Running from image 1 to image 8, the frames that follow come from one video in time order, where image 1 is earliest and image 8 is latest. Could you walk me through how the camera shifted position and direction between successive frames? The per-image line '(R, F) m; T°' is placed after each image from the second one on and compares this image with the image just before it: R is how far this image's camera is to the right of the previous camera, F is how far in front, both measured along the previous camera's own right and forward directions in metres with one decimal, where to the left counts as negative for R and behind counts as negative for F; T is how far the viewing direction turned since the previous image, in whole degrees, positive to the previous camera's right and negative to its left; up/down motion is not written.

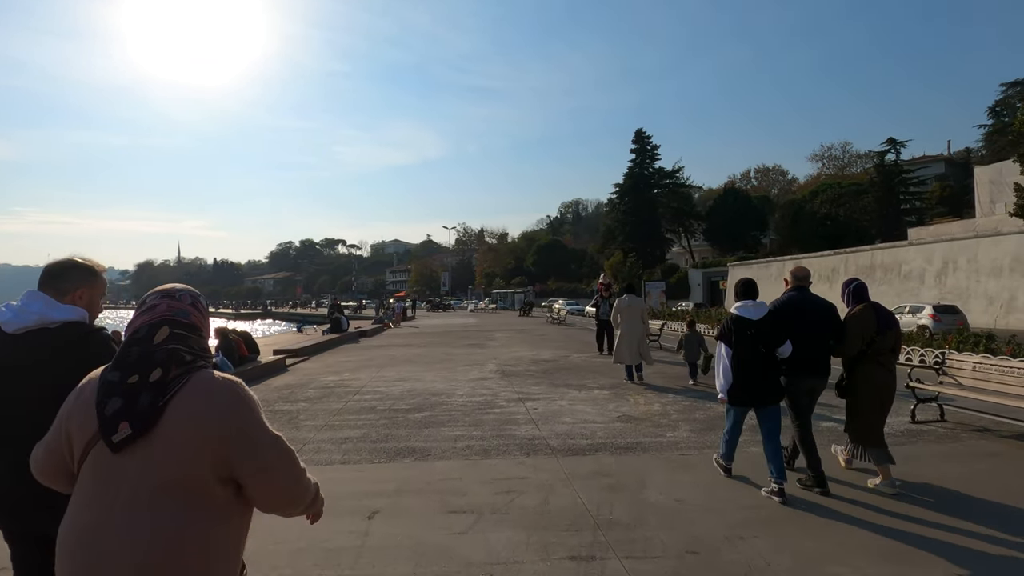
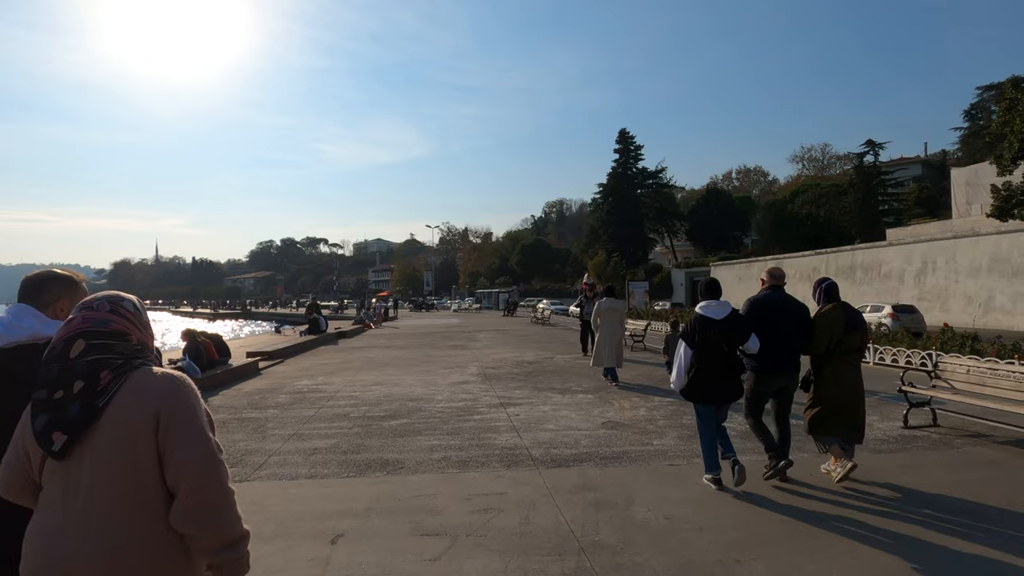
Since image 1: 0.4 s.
(+0.1, +0.4) m; +2°
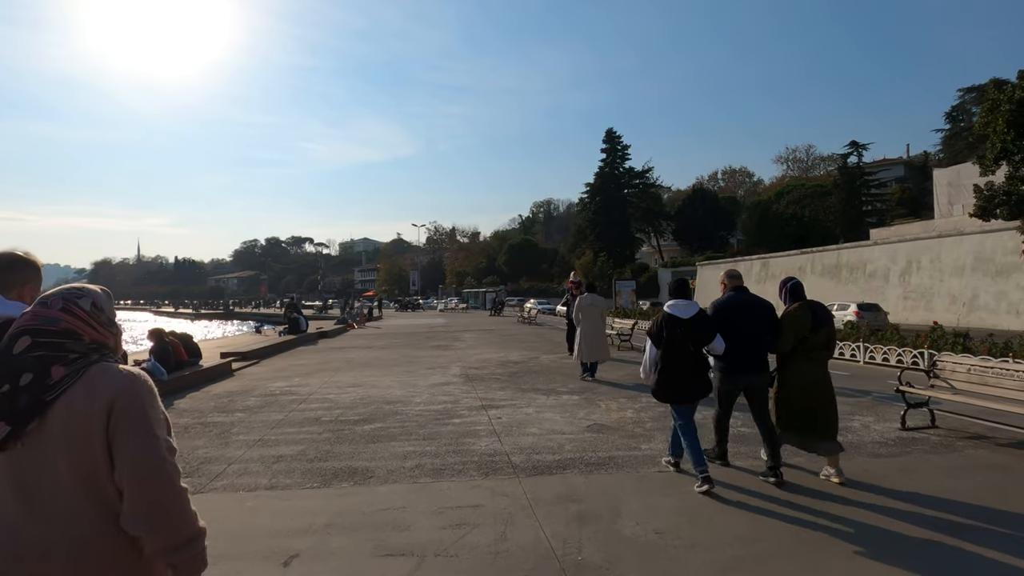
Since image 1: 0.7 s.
(+0.1, +0.5) m; +1°
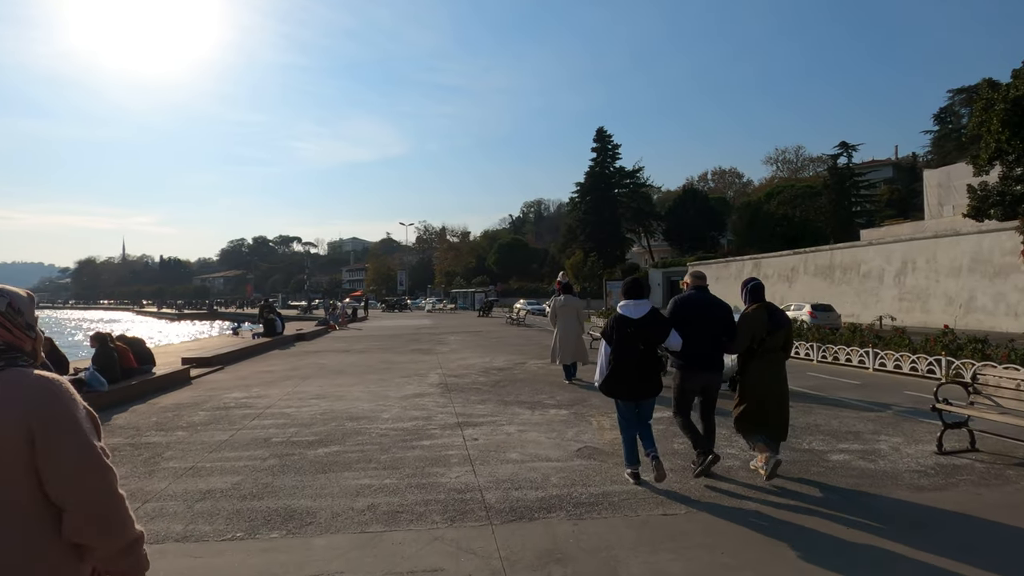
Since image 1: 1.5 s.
(+0.2, +1.1) m; +1°
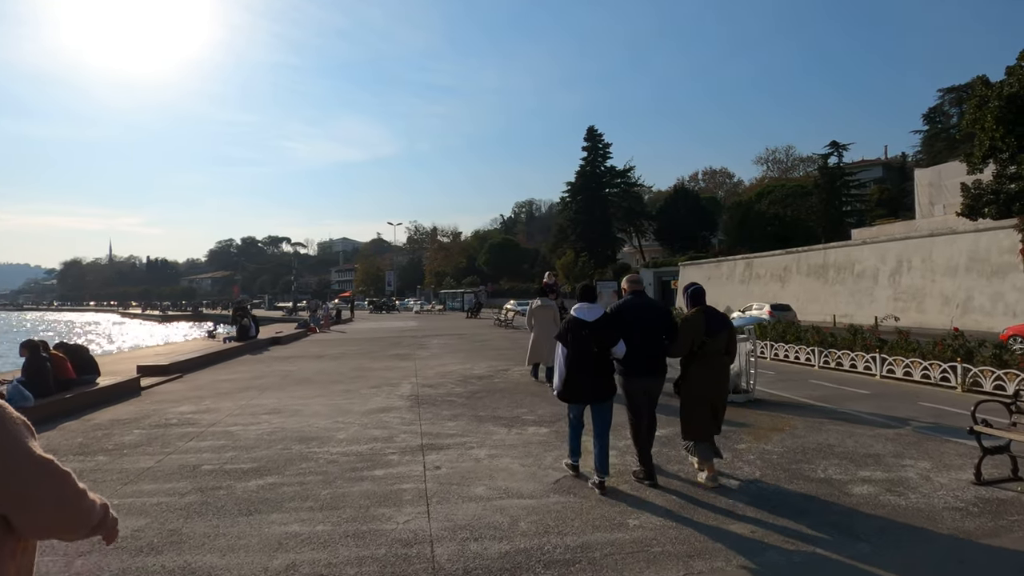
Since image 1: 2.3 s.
(+0.3, +1.0) m; +1°
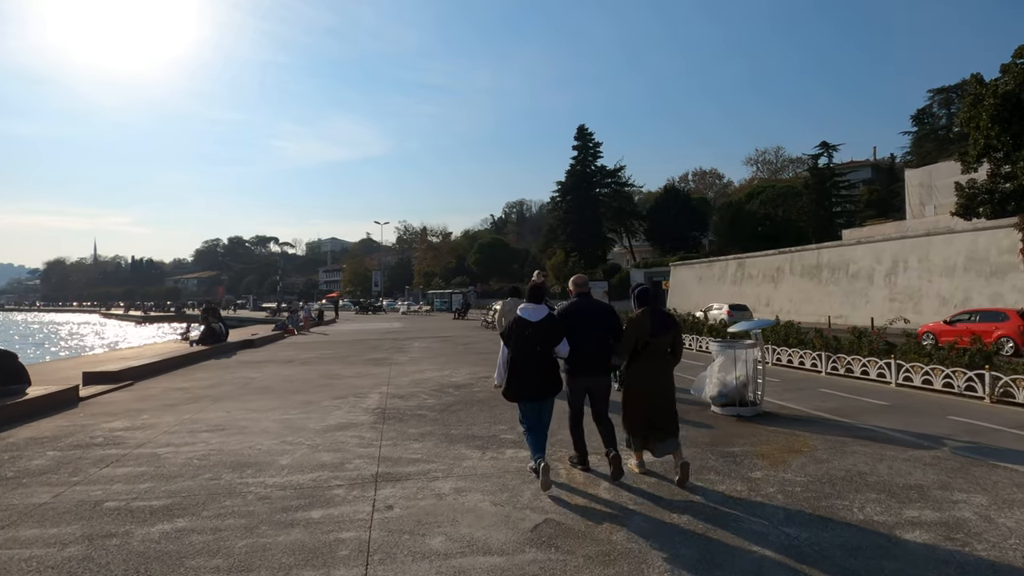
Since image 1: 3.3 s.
(+0.2, +1.2) m; +1°
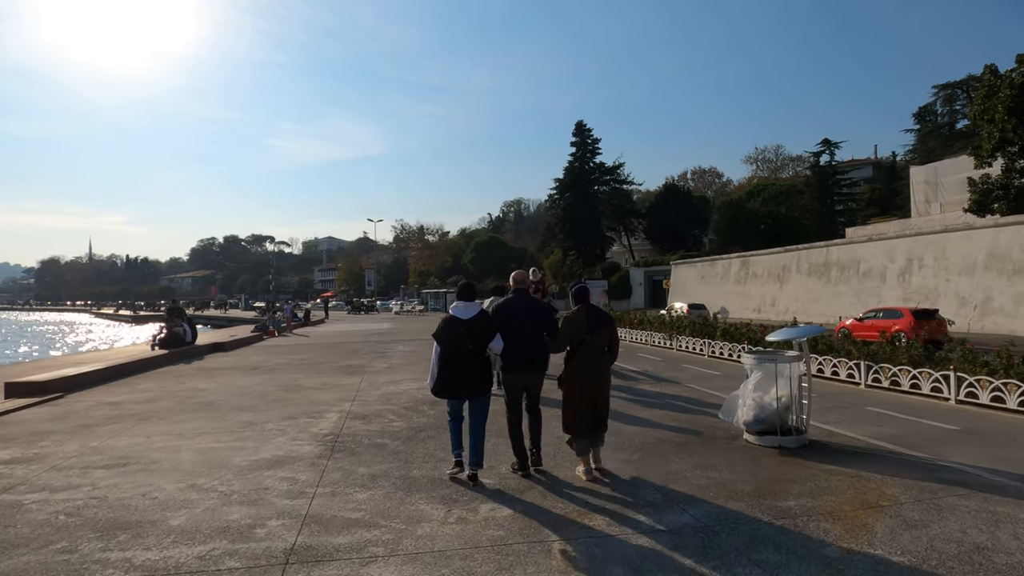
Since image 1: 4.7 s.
(+0.2, +1.8) m; 0°
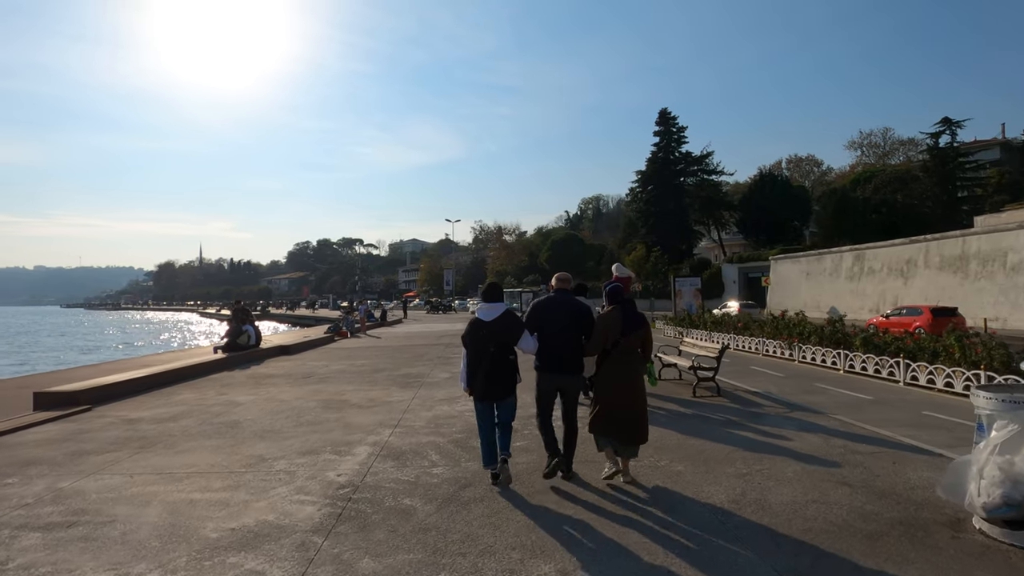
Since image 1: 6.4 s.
(0.0, +2.3) m; -8°
